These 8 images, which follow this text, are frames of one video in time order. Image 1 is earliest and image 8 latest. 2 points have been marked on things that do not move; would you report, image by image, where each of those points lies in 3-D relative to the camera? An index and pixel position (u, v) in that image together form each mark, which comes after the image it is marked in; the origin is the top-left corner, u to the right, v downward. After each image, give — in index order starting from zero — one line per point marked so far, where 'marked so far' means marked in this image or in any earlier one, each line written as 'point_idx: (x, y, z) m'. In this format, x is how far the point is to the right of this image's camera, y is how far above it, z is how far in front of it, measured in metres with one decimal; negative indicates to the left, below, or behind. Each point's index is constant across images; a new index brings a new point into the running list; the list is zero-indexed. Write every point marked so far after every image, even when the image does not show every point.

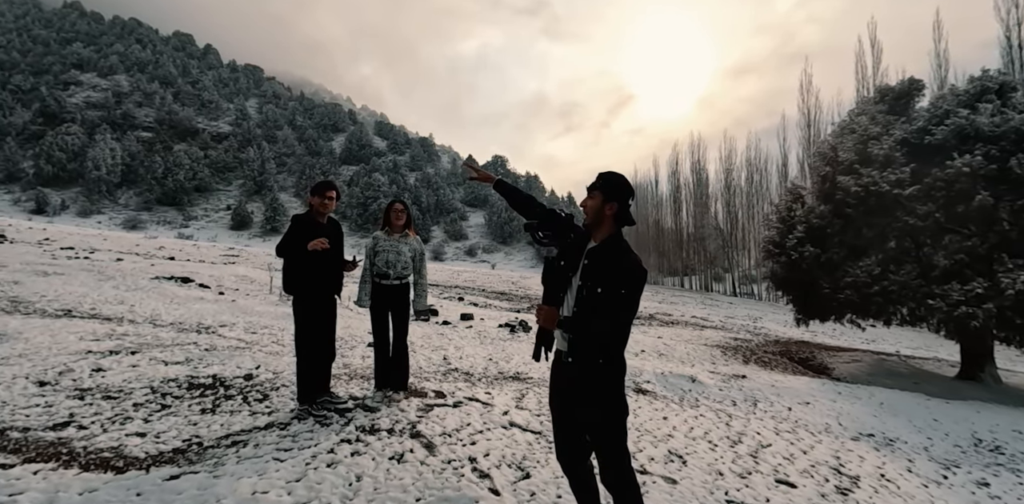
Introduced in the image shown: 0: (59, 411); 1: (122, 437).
0: (-3.9, -1.4, +4.3) m
1: (-3.1, -1.4, +3.9) m
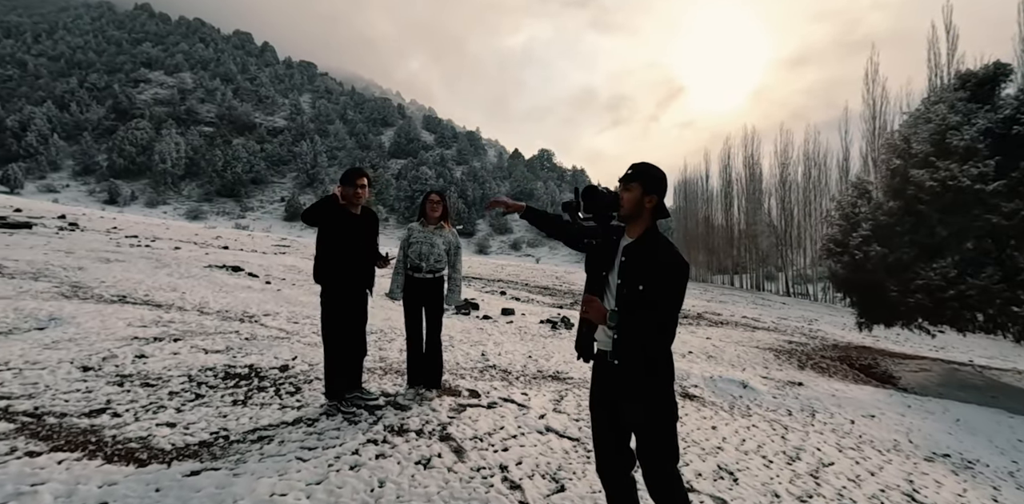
0: (-3.6, -1.3, +4.3) m
1: (-2.8, -1.4, +3.9) m
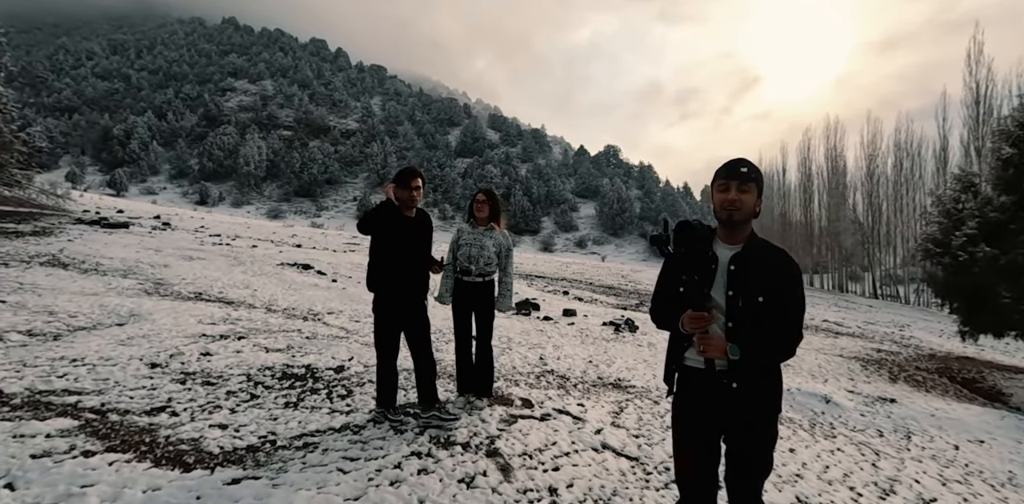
0: (-3.2, -1.3, +4.5) m
1: (-2.4, -1.4, +3.9) m
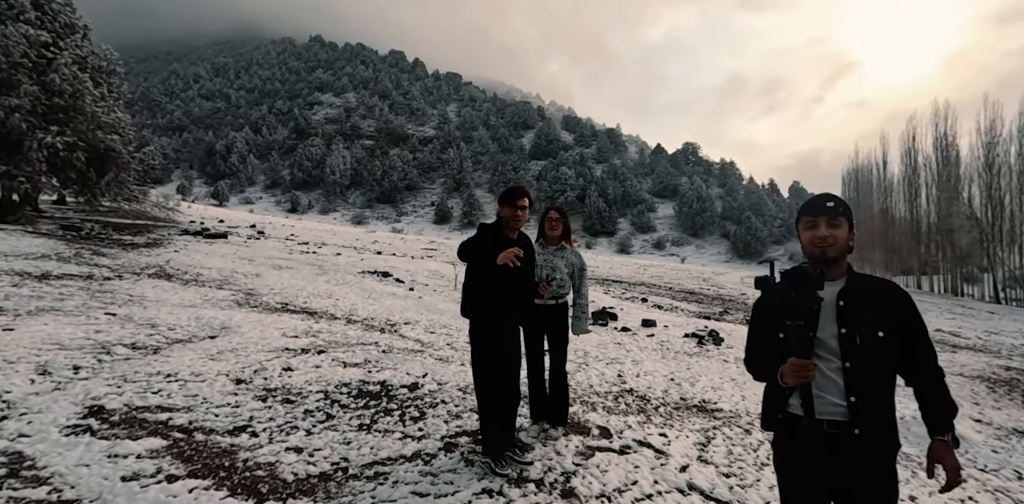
0: (-2.5, -1.5, +4.6) m
1: (-1.9, -1.6, +3.9) m
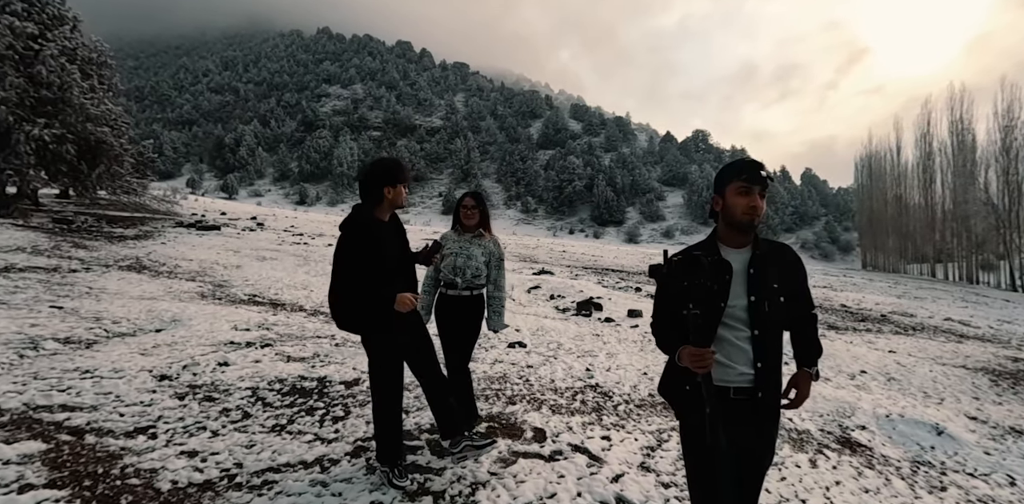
0: (-3.2, -1.4, +4.3) m
1: (-2.5, -1.5, +3.7) m
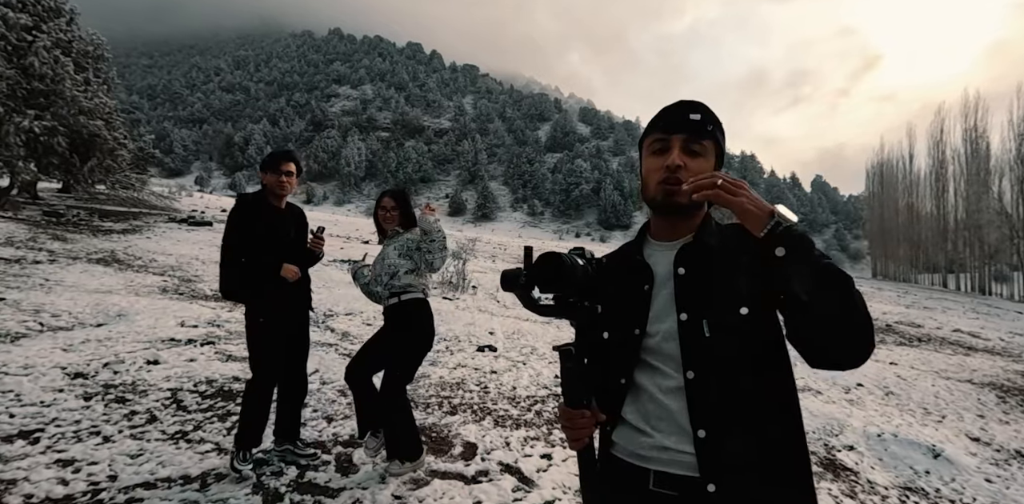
0: (-3.7, -1.3, +3.9) m
1: (-3.1, -1.4, +3.3) m
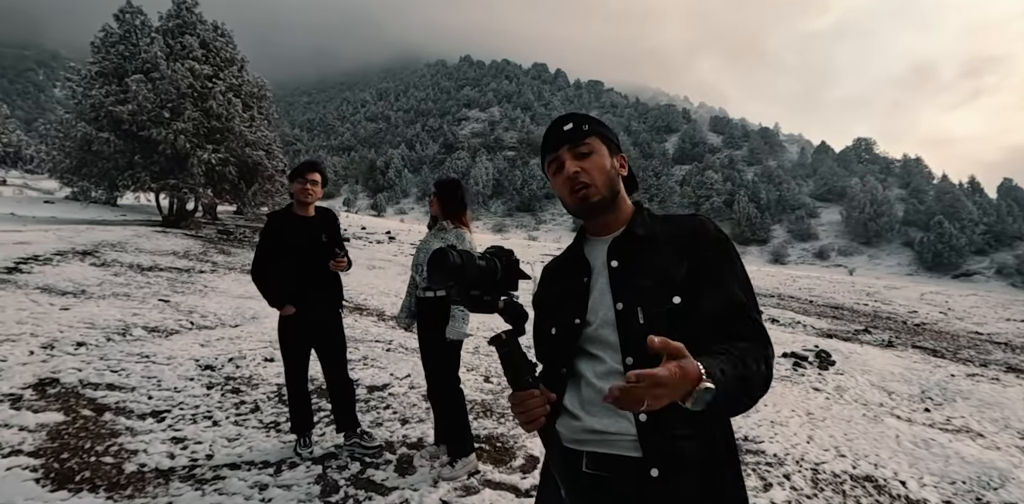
0: (-3.1, -1.4, +4.6) m
1: (-2.7, -1.4, +3.8) m
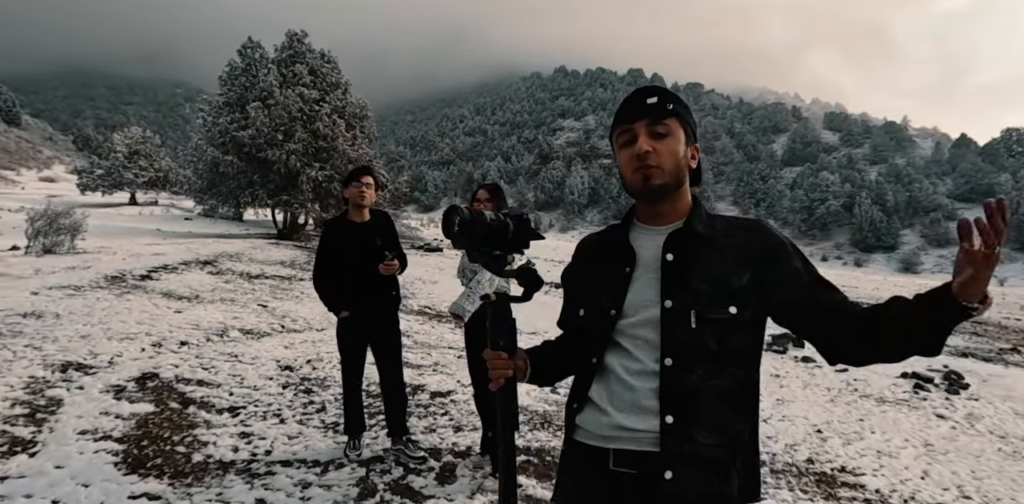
0: (-2.6, -1.4, +4.9) m
1: (-2.3, -1.5, +4.0) m
